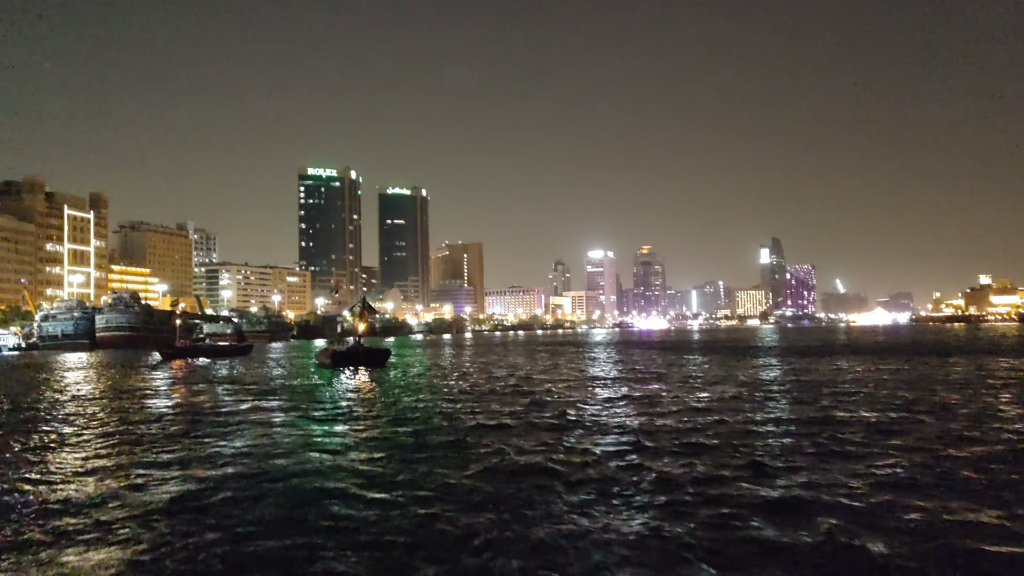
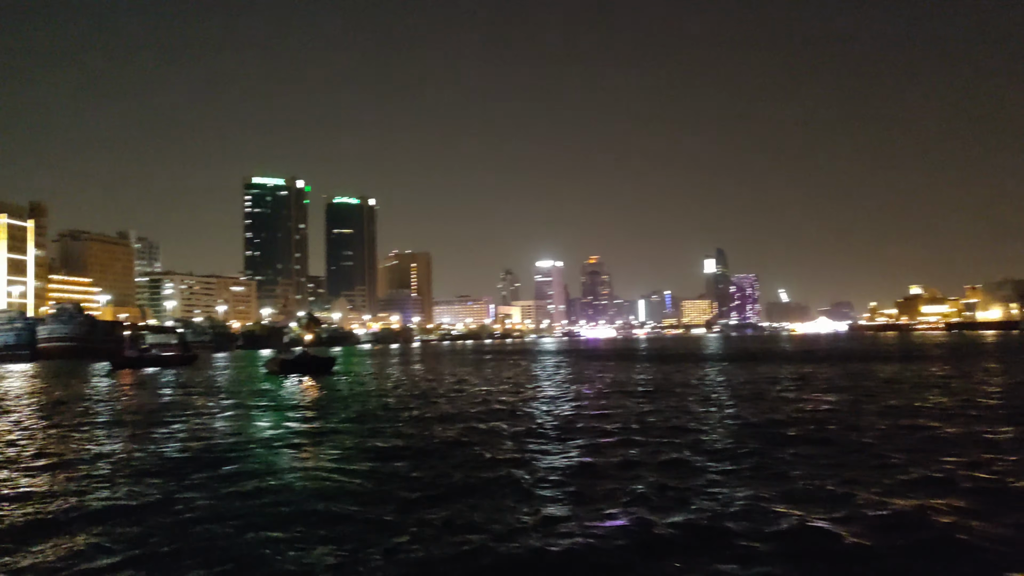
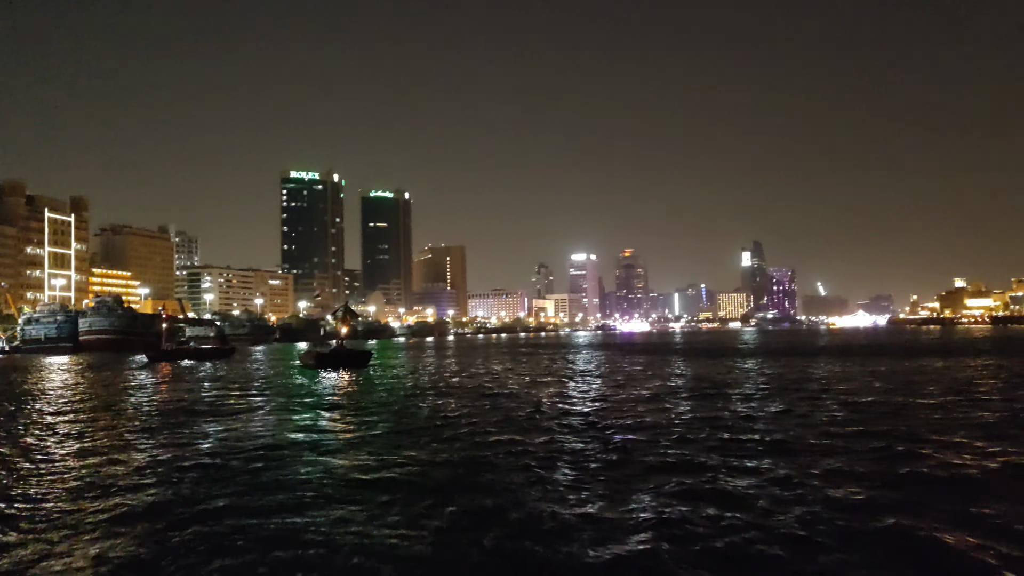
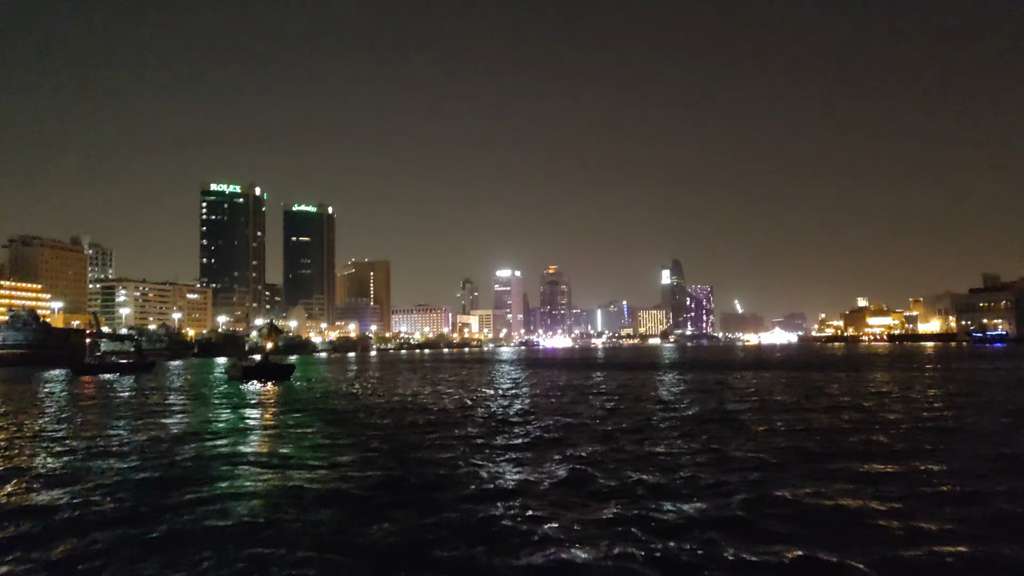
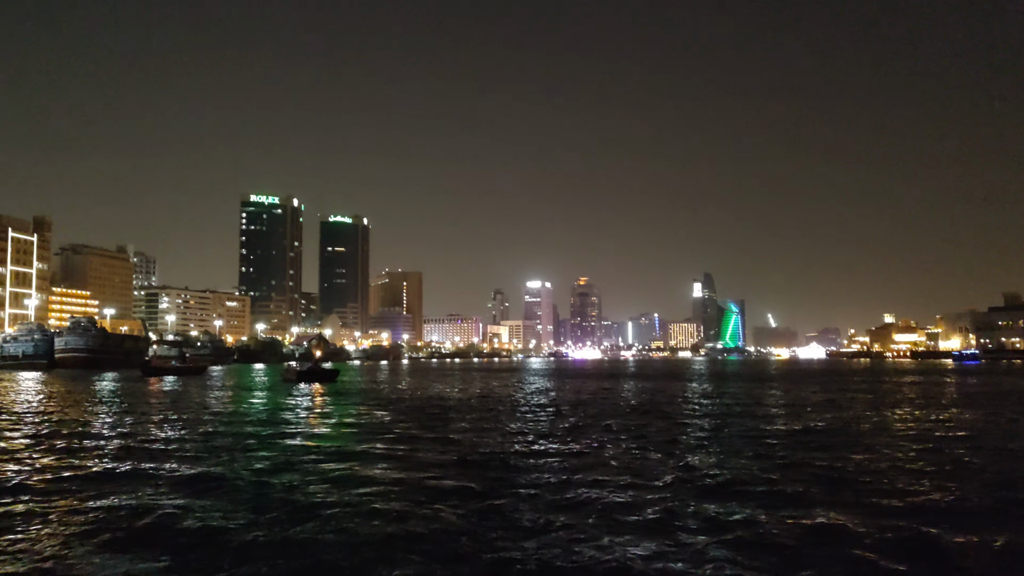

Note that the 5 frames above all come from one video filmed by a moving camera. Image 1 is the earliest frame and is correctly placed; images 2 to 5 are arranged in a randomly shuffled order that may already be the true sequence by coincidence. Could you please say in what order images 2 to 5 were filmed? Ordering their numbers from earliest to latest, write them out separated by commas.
3, 2, 4, 5
